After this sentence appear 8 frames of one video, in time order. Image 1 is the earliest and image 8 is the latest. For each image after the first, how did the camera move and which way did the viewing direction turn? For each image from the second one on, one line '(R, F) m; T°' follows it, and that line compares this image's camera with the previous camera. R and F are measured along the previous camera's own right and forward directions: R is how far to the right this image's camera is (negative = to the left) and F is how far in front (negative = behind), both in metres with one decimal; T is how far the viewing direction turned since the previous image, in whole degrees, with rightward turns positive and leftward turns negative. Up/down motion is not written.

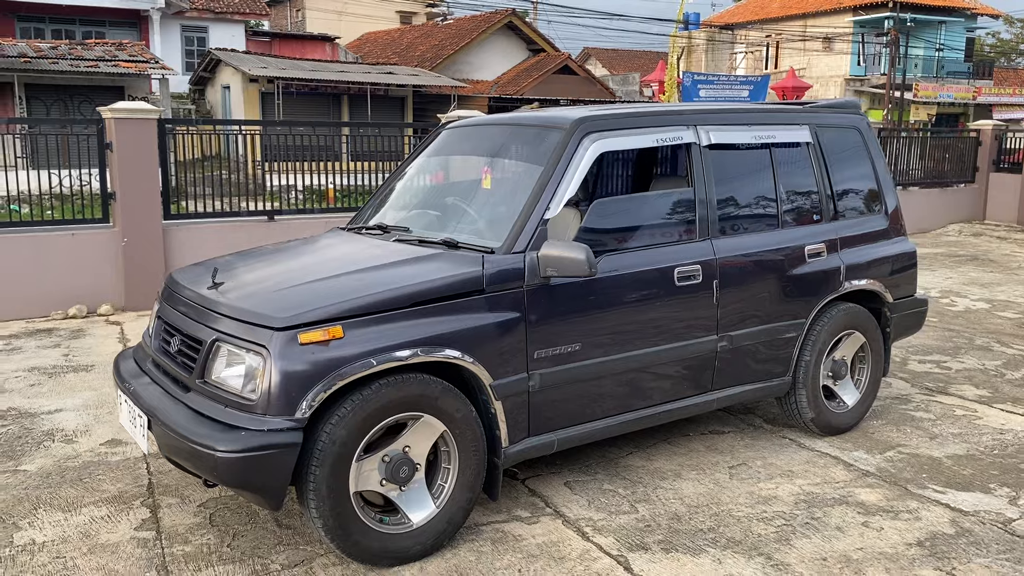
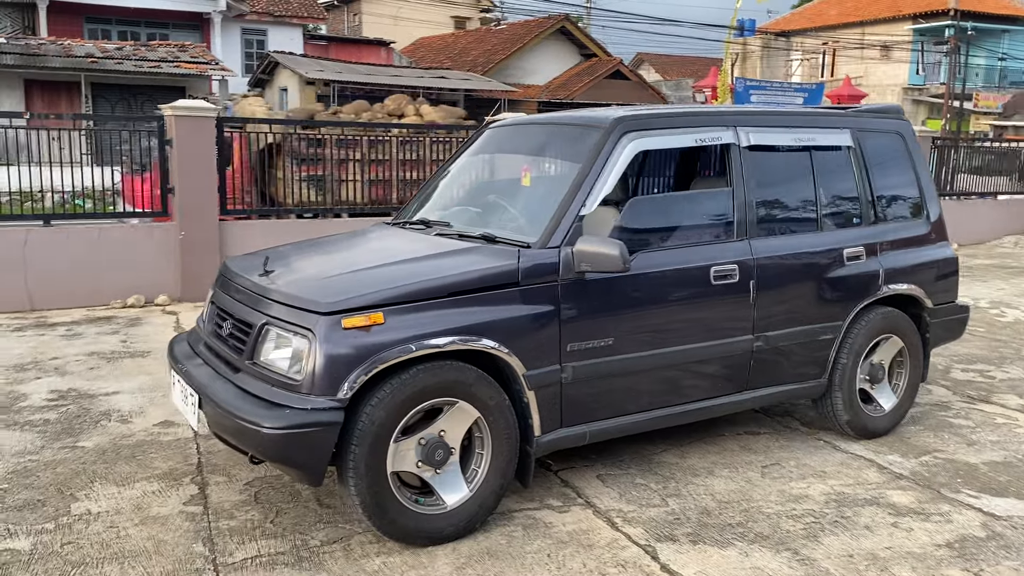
(0.0, -0.1) m; -3°
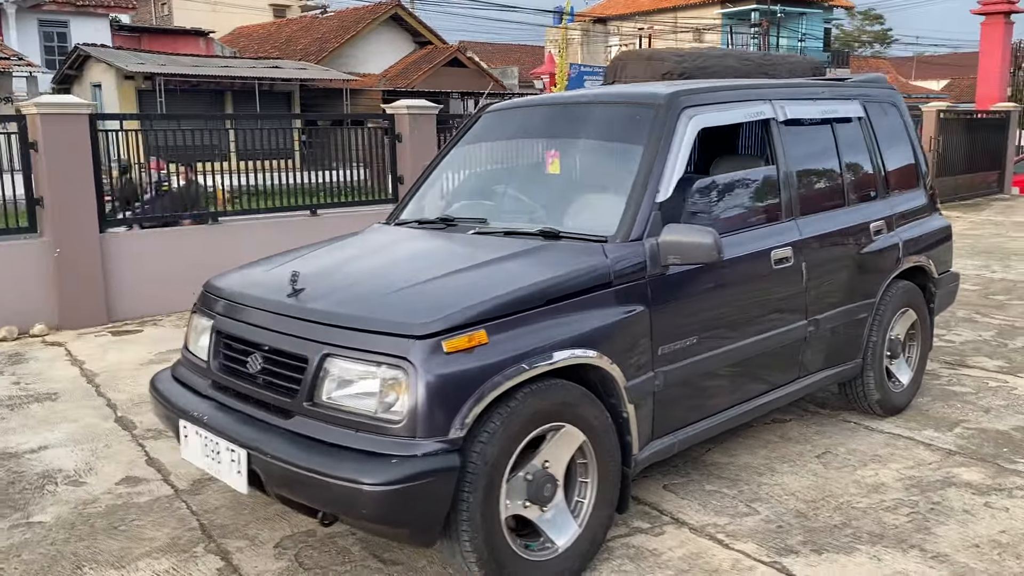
(-0.8, +0.5) m; +11°
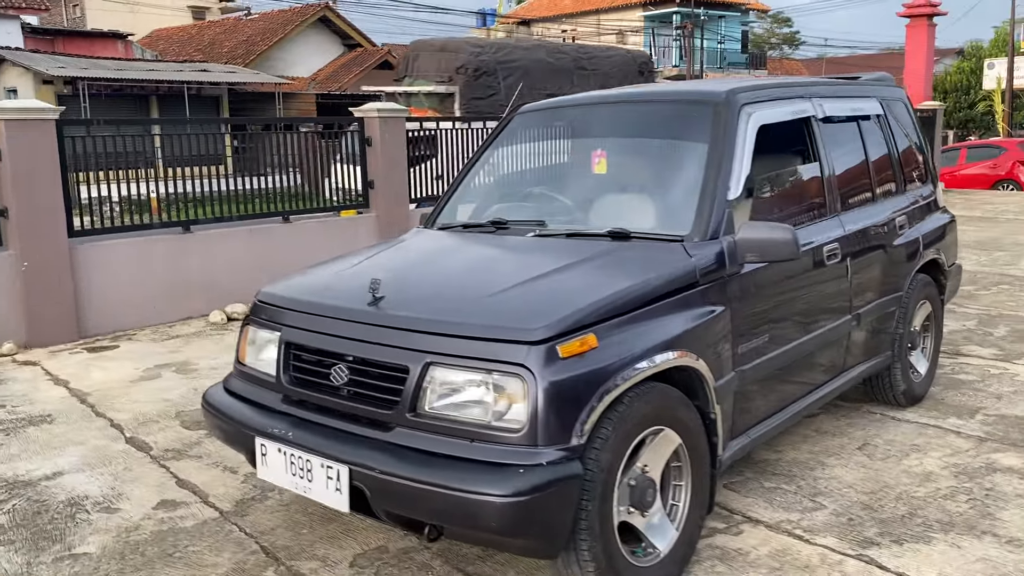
(-0.5, +0.1) m; +5°
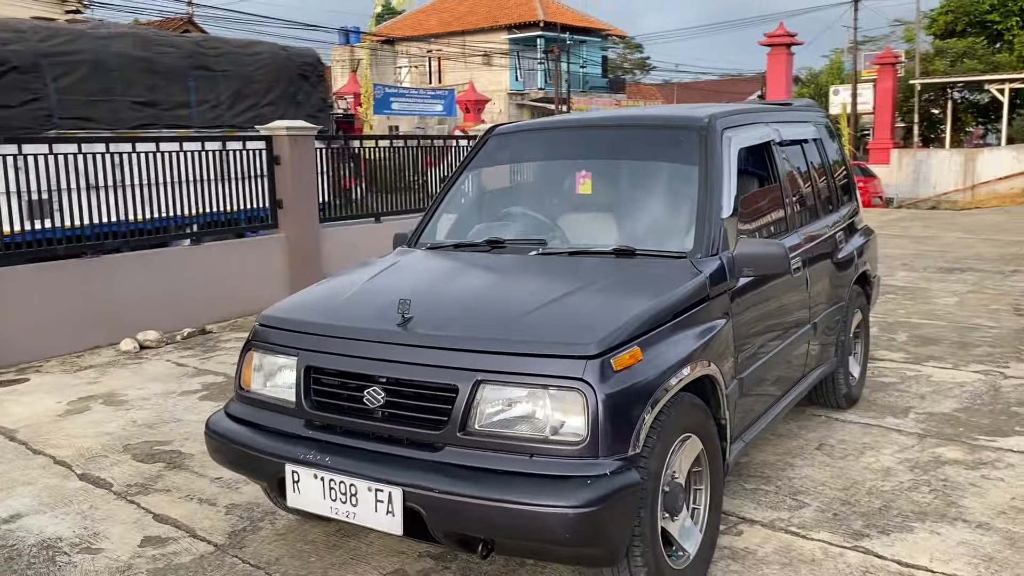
(-0.5, 0.0) m; +9°
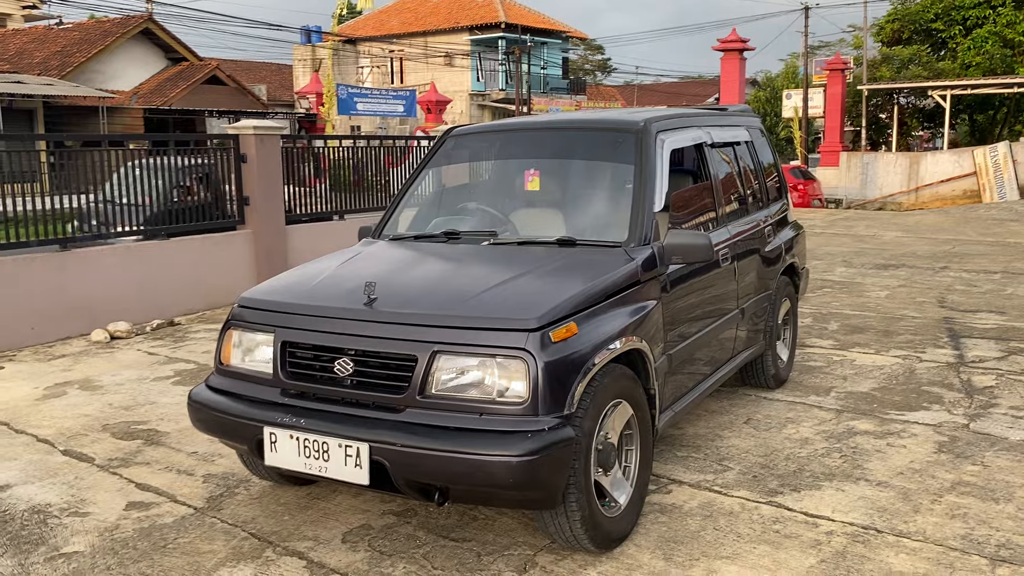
(0.0, -0.4) m; +2°
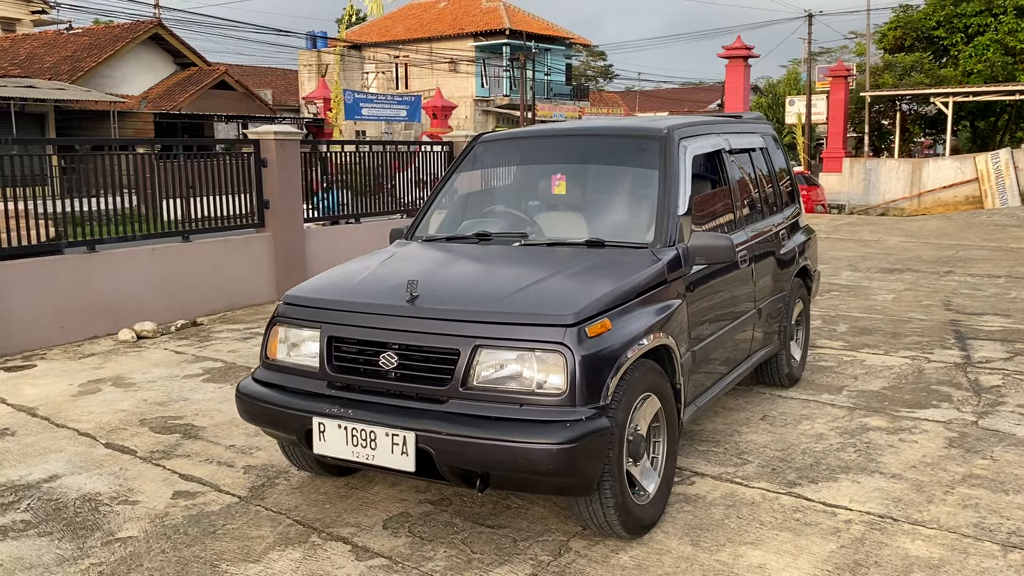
(-0.1, -0.2) m; 0°
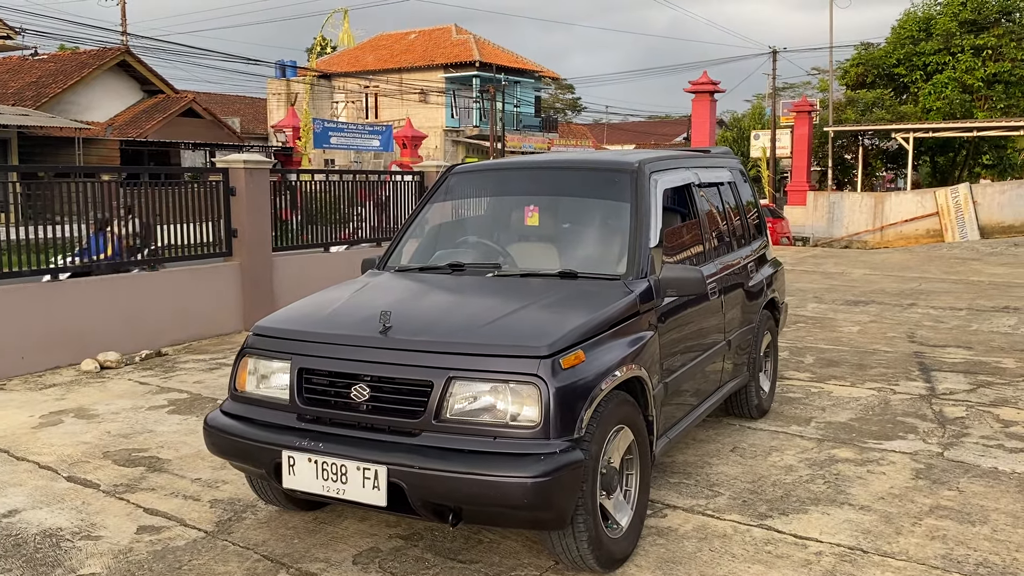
(0.0, 0.0) m; +2°
